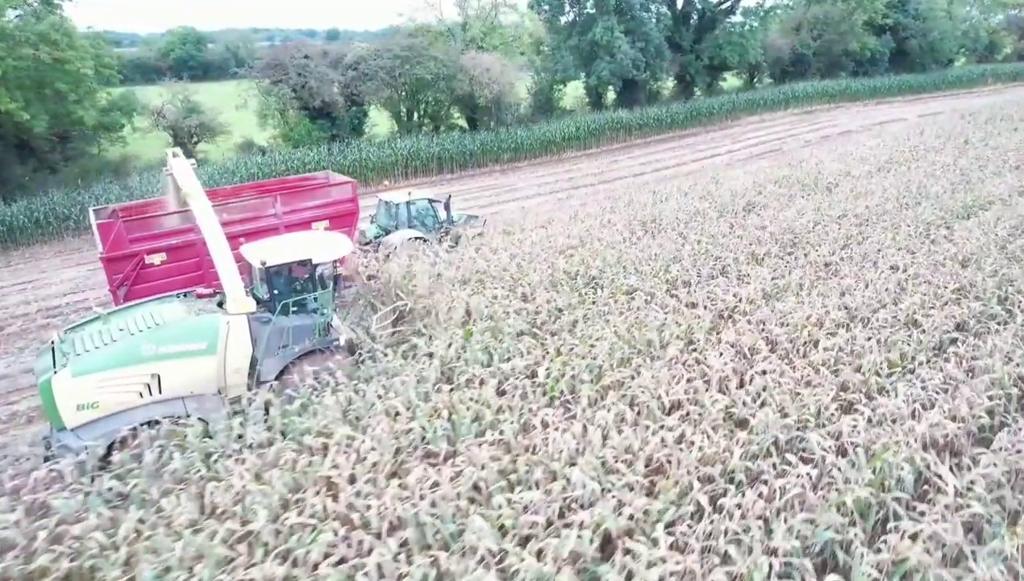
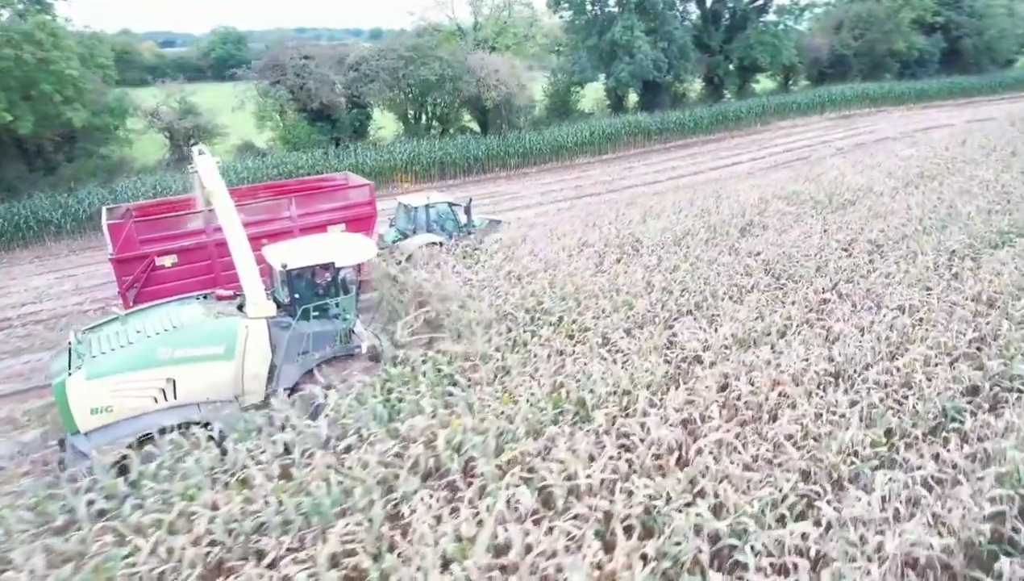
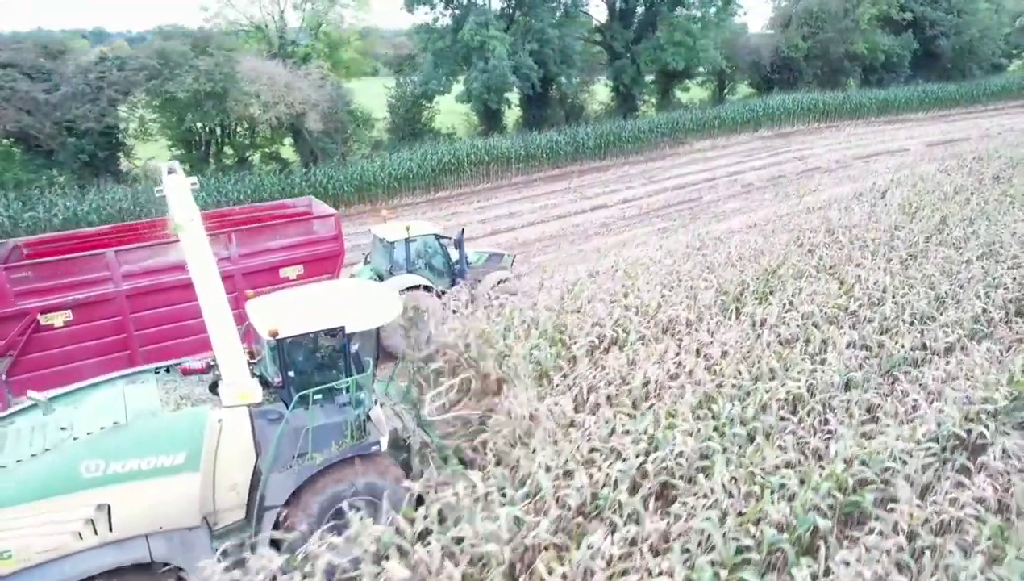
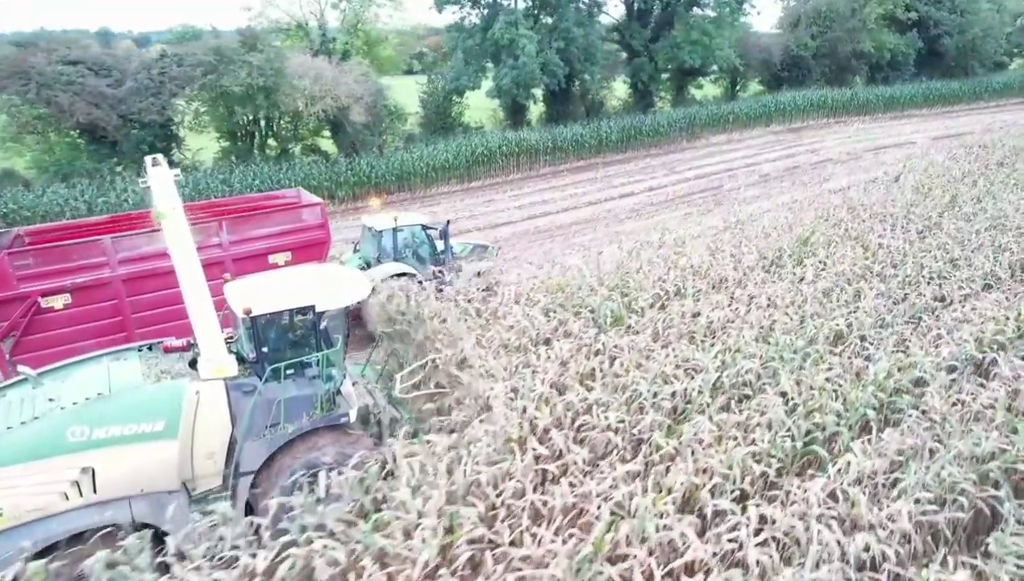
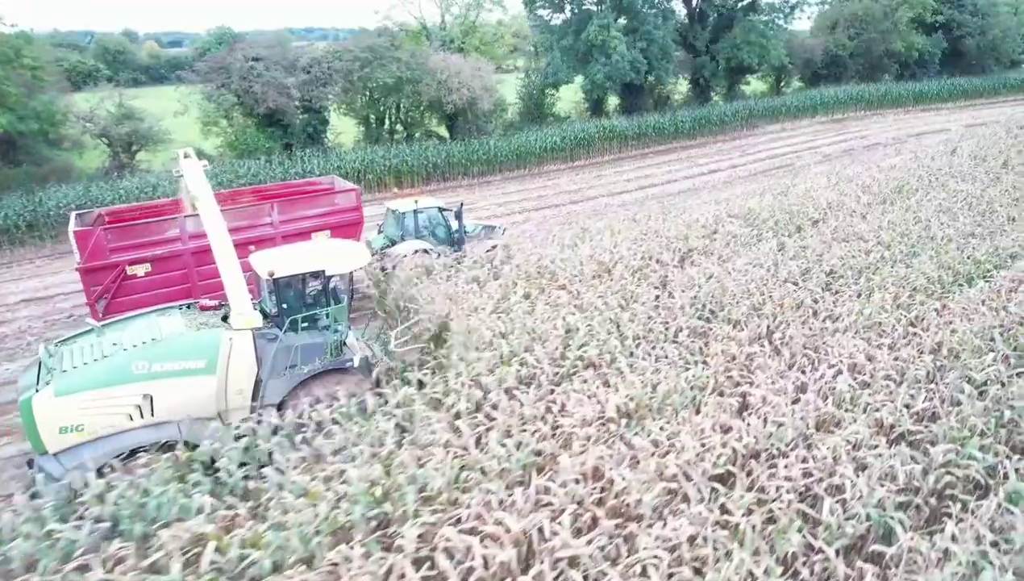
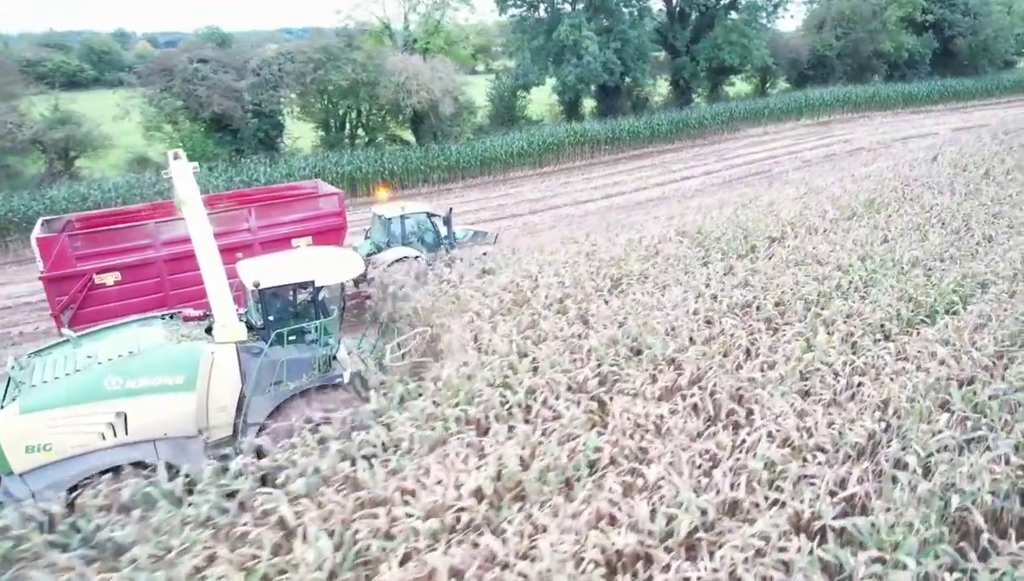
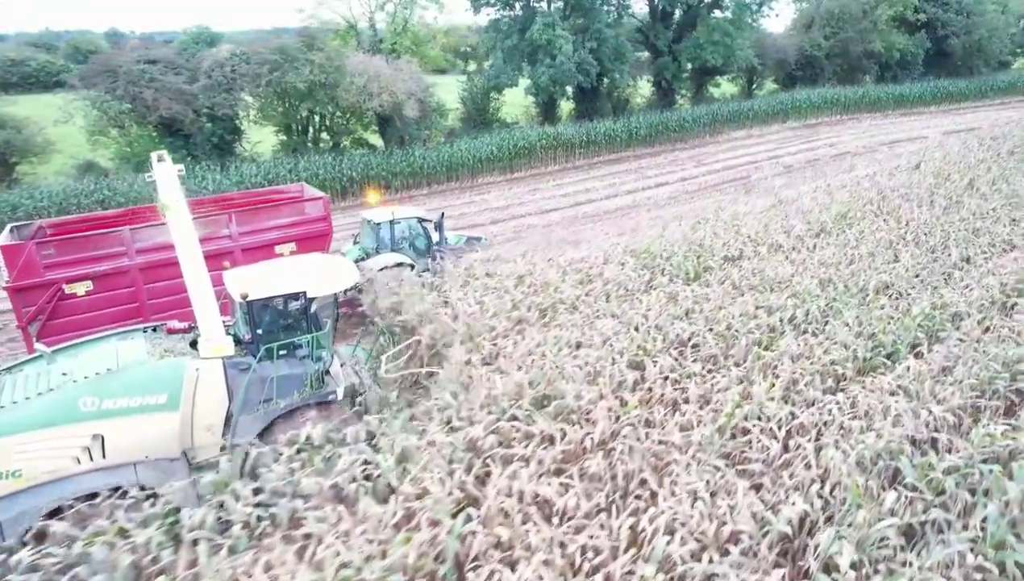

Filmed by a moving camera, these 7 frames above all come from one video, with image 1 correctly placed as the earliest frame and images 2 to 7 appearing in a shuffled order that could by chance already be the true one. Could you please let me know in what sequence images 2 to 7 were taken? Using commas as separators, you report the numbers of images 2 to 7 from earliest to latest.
2, 5, 6, 7, 4, 3
